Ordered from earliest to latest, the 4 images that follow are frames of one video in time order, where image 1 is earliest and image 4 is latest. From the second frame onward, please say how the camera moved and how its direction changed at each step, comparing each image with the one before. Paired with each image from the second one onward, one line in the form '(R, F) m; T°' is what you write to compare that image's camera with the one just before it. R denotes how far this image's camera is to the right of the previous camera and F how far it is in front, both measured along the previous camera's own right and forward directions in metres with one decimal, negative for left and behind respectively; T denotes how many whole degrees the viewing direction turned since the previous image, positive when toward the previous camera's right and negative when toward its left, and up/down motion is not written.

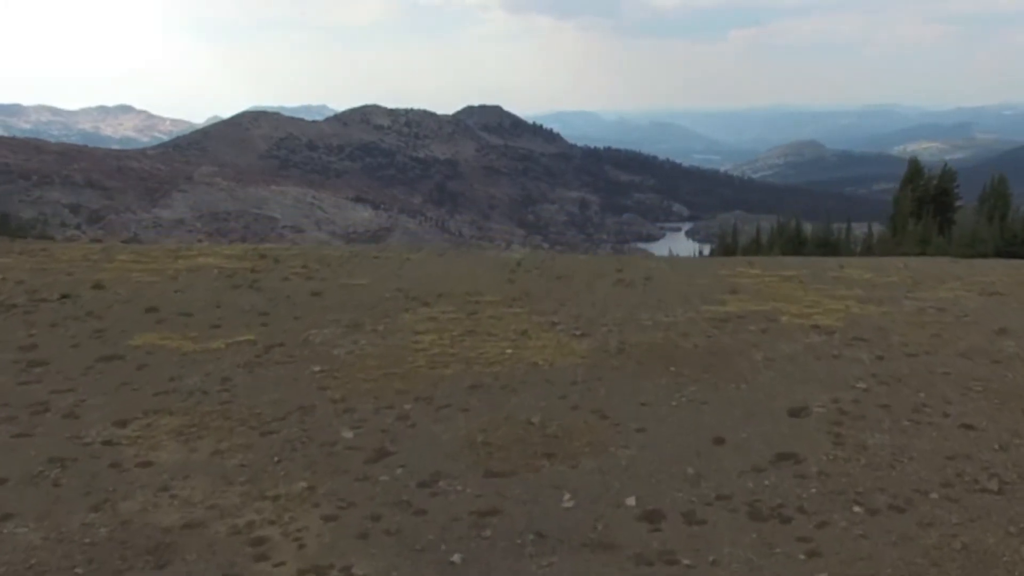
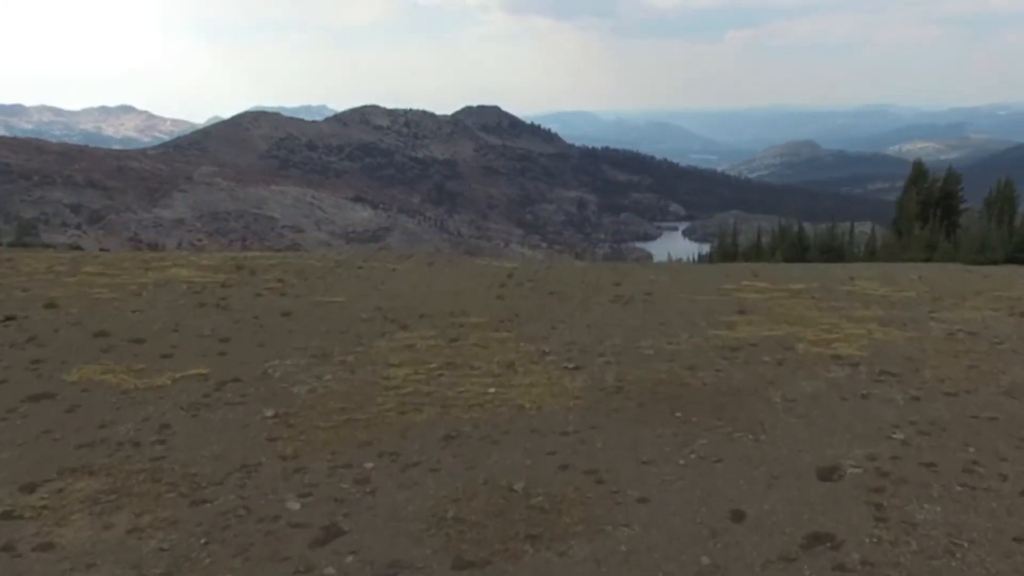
(+0.1, +1.0) m; 0°
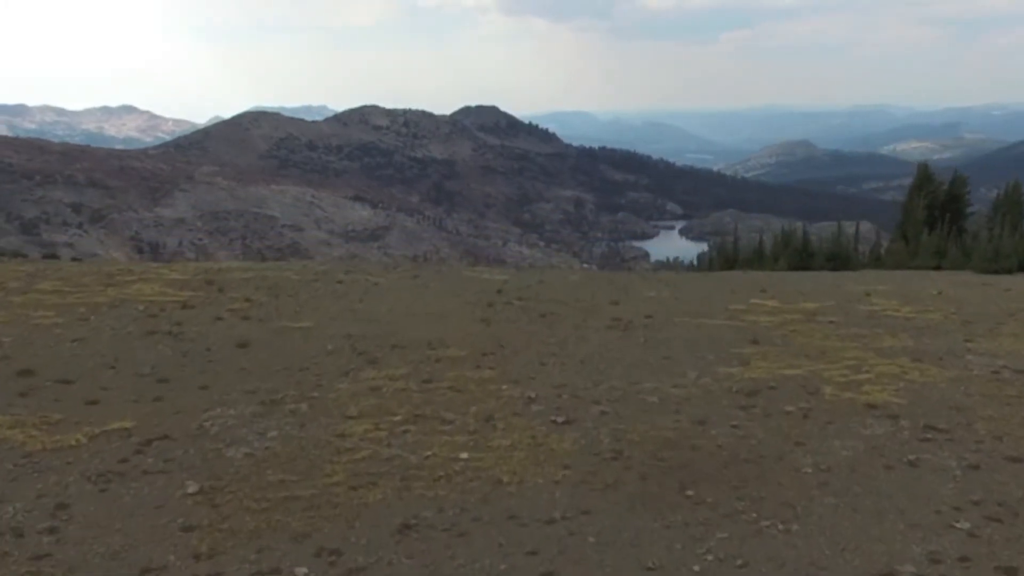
(+0.1, +1.2) m; 0°
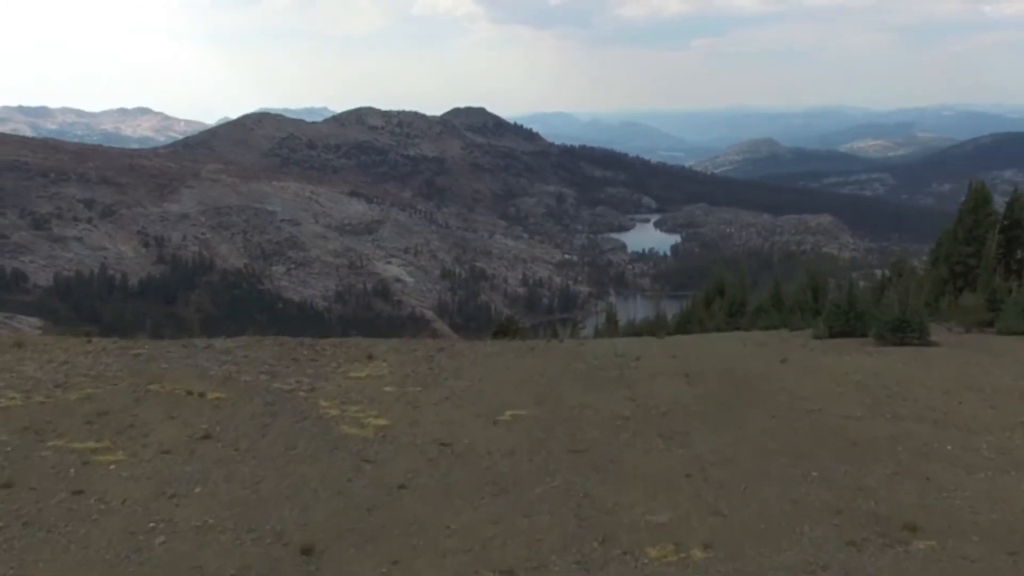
(+0.9, +9.2) m; +1°
